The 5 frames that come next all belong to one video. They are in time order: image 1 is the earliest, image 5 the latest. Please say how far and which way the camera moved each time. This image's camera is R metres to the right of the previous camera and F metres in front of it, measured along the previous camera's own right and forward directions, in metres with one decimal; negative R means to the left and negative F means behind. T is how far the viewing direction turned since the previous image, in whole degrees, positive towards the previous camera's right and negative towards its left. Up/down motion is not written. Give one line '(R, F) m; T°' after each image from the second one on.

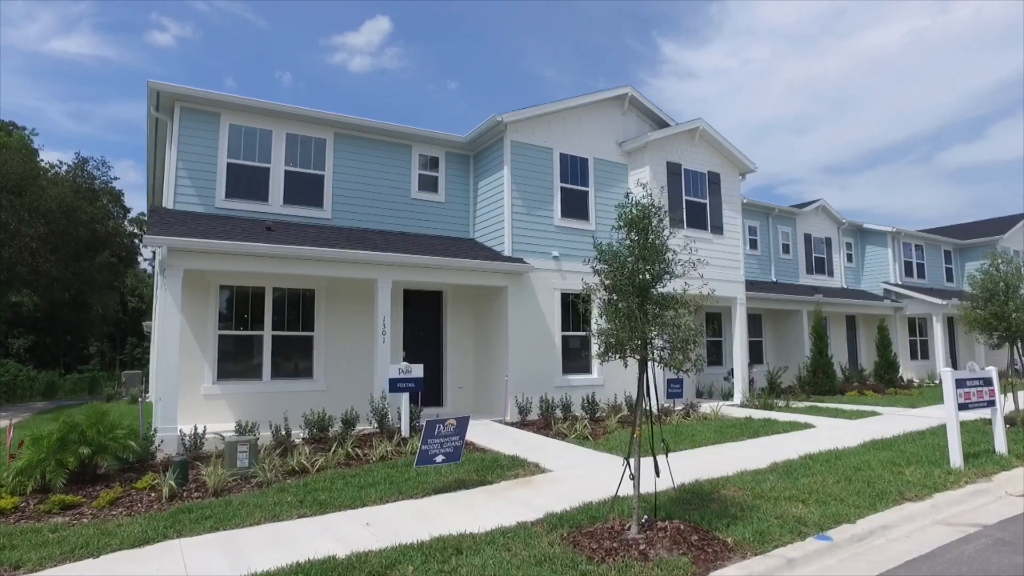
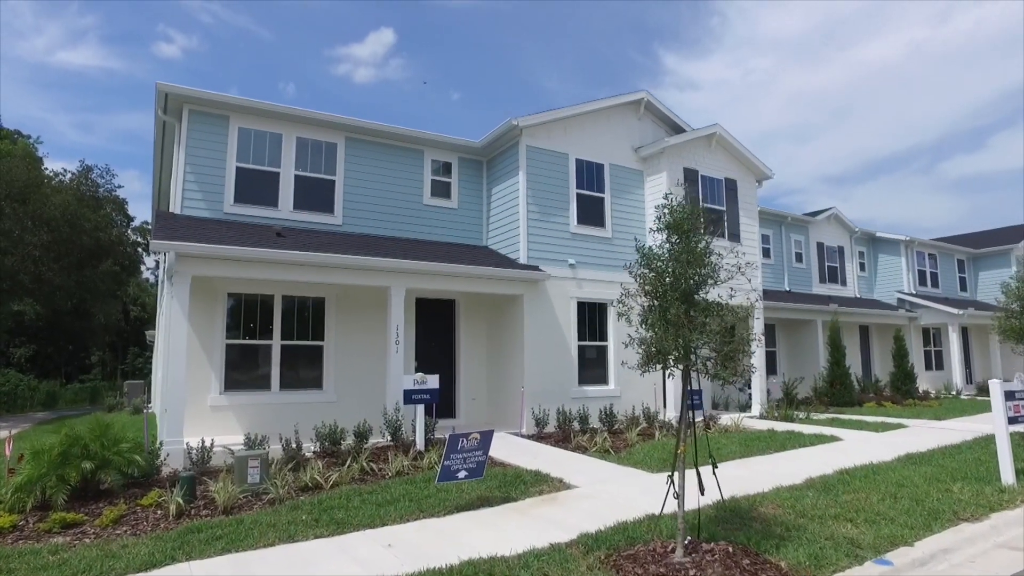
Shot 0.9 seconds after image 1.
(-0.3, +0.3) m; 0°
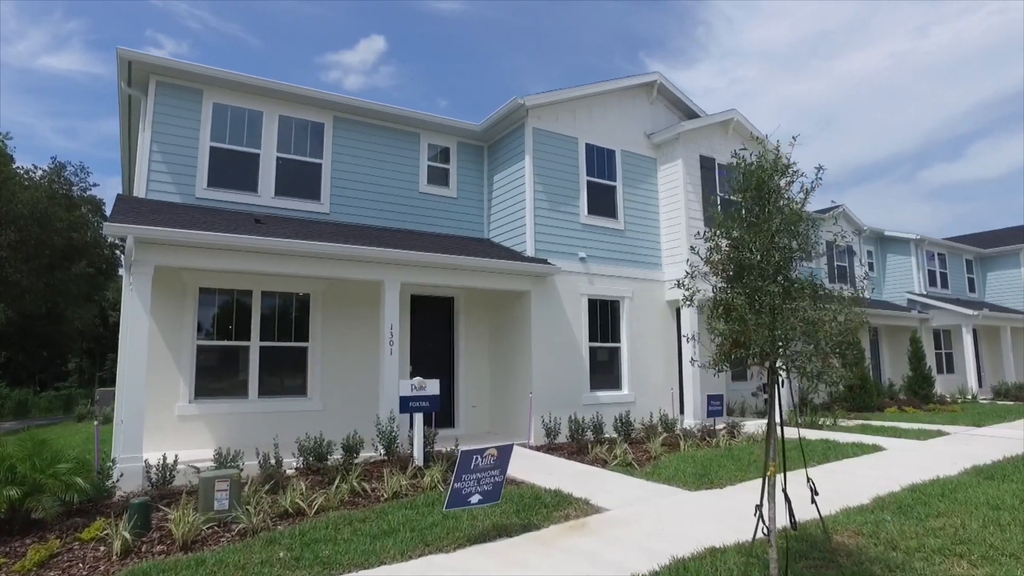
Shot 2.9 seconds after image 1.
(-0.3, +1.2) m; +1°
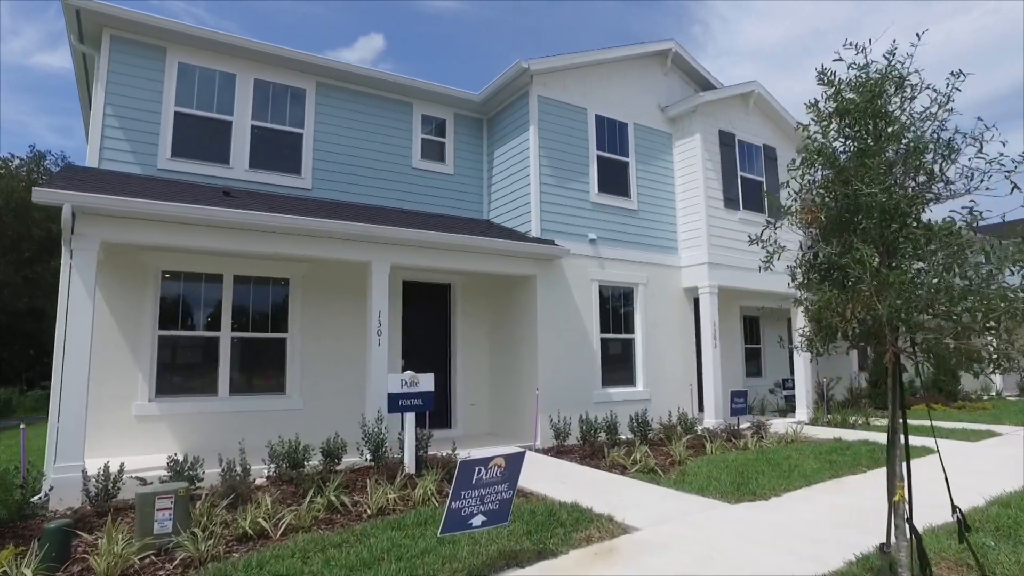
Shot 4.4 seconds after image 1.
(-0.1, +1.1) m; 0°
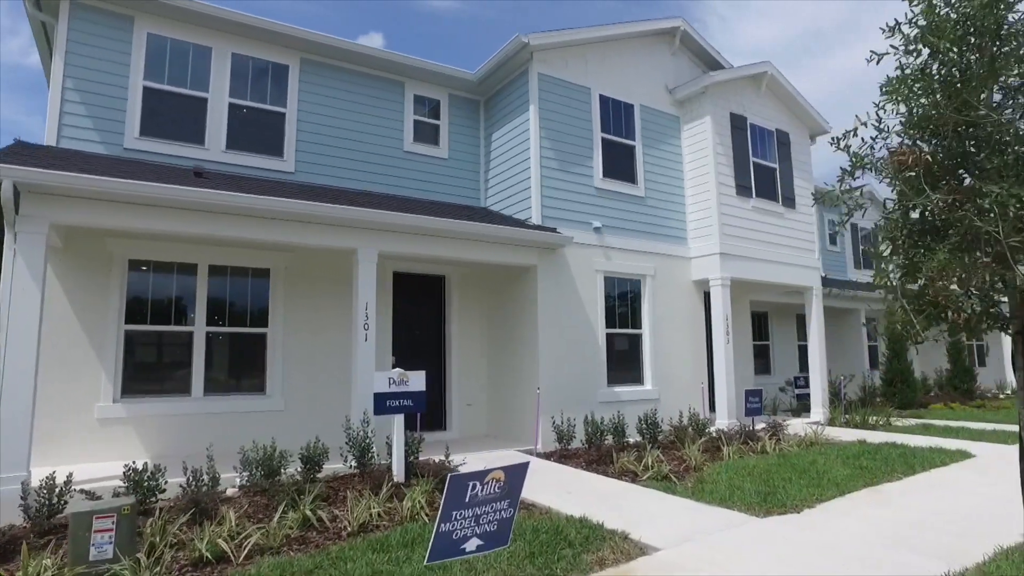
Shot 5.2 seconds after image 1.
(0.0, +0.7) m; 0°
